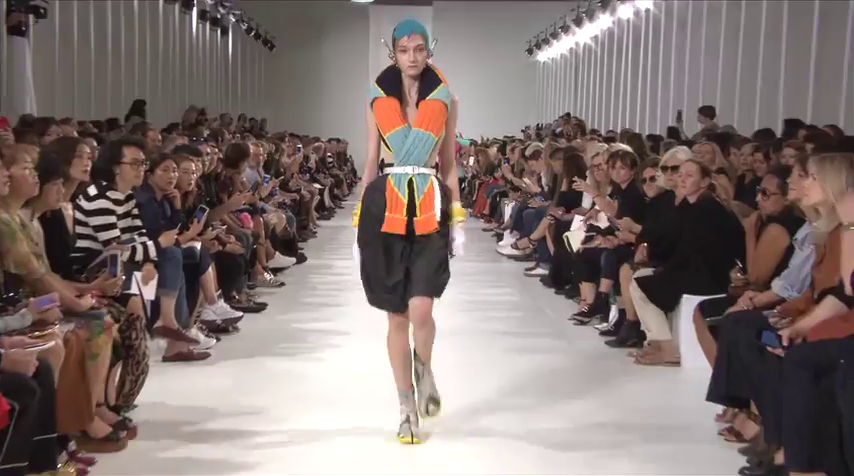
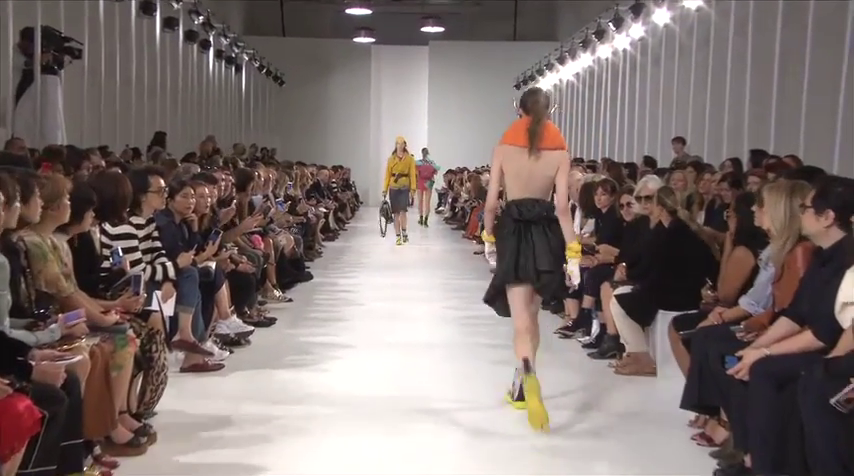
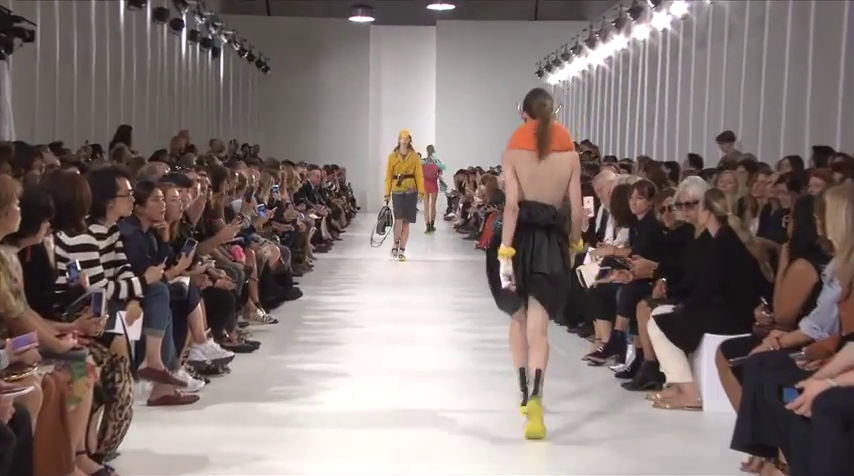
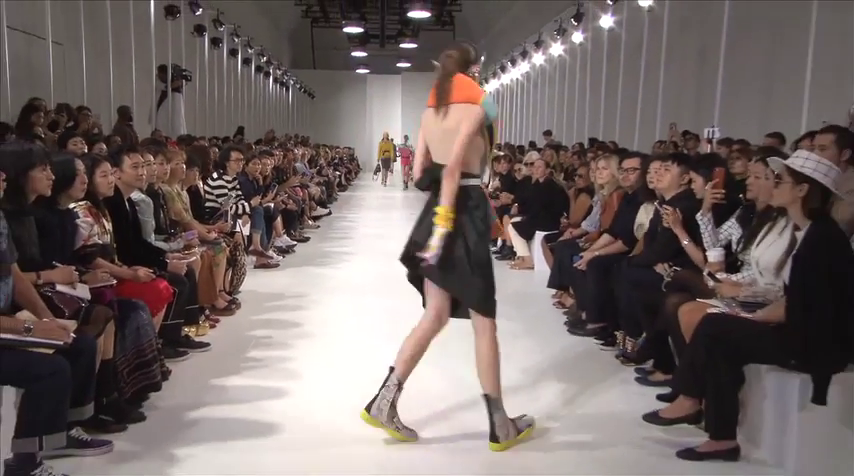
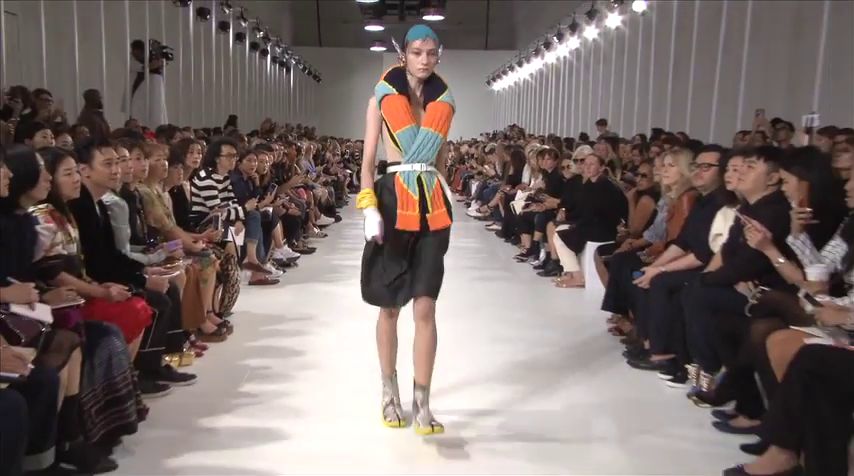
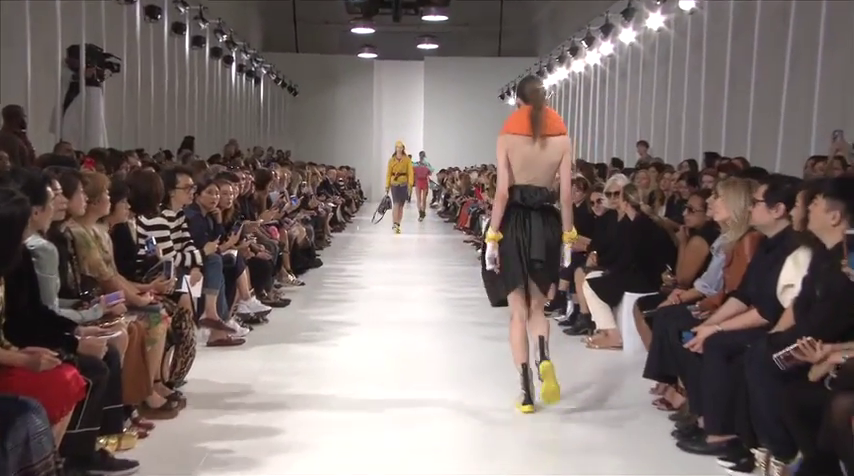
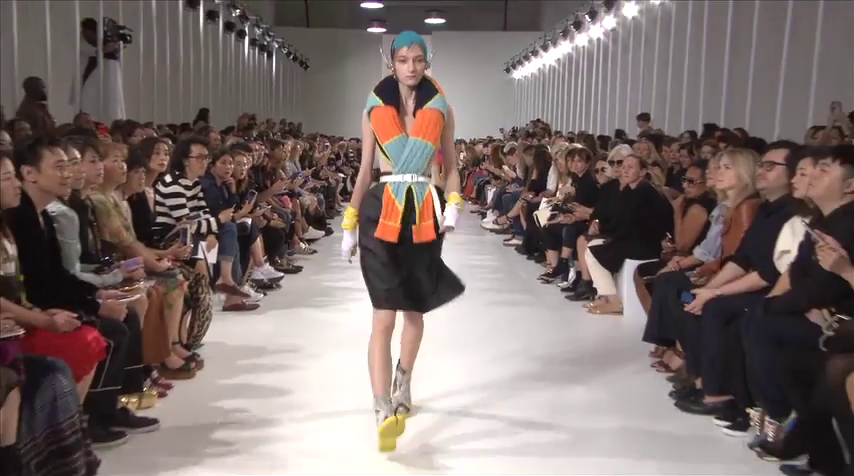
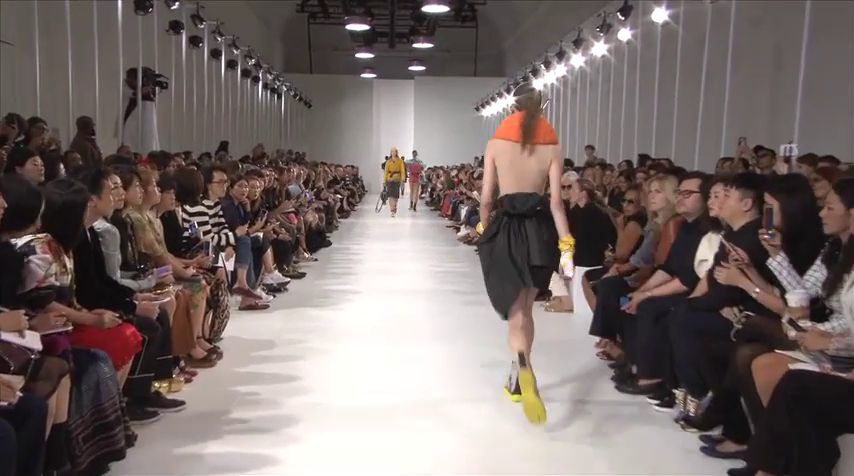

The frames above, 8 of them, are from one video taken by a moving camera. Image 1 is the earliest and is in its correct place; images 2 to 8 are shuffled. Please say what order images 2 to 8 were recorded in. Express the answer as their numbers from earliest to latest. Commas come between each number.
7, 5, 4, 8, 6, 2, 3
